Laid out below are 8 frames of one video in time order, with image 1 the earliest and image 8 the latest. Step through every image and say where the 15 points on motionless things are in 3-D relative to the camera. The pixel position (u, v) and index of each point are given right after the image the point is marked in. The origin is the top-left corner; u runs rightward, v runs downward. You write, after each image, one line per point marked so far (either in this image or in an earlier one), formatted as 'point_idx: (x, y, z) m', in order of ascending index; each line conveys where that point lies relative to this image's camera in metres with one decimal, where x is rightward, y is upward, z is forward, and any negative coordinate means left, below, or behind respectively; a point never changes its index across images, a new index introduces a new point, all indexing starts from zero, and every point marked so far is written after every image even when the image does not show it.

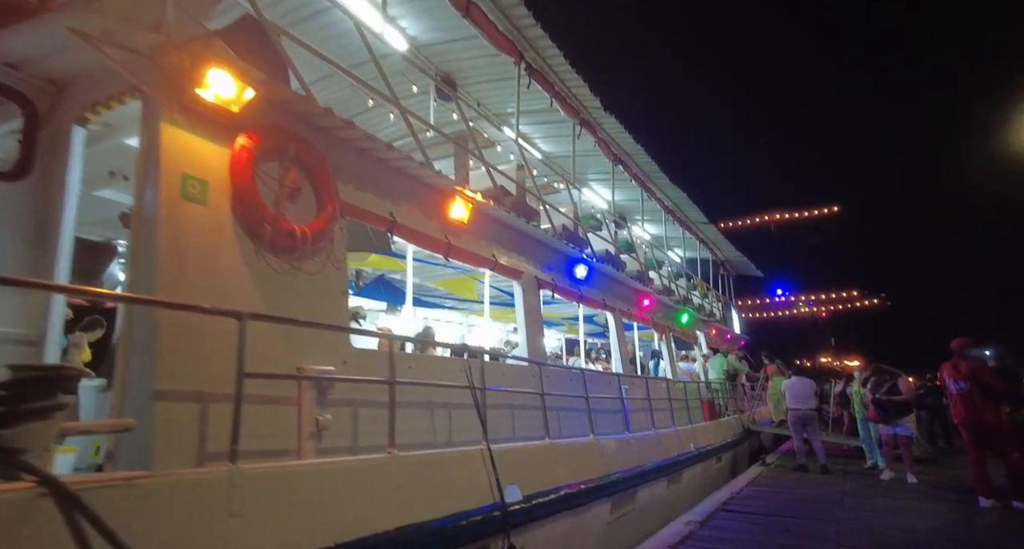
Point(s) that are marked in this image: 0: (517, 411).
0: (+0.1, -1.3, +5.9) m
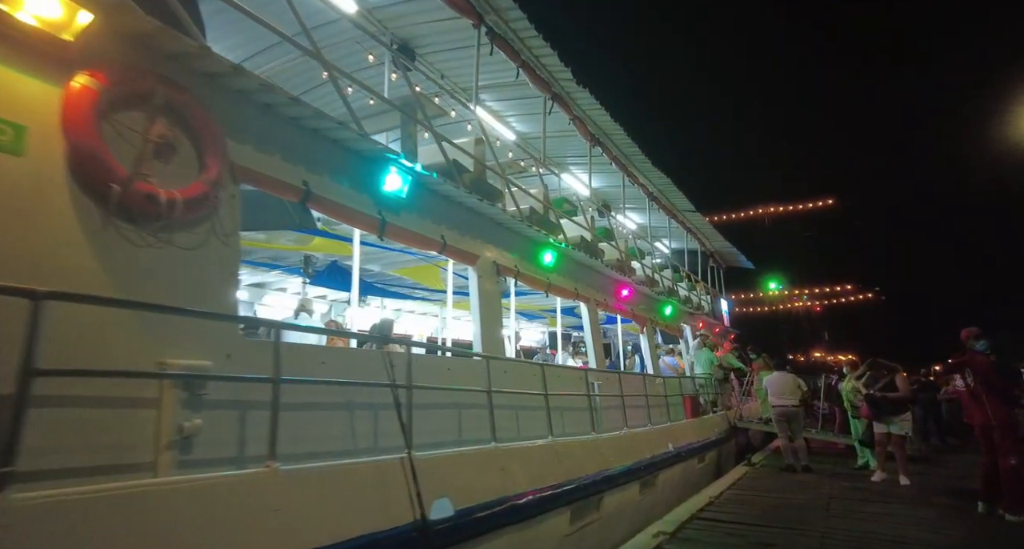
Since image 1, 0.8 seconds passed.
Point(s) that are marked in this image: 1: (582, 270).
0: (-0.4, -1.2, +5.2) m
1: (+1.0, +0.1, +9.2) m
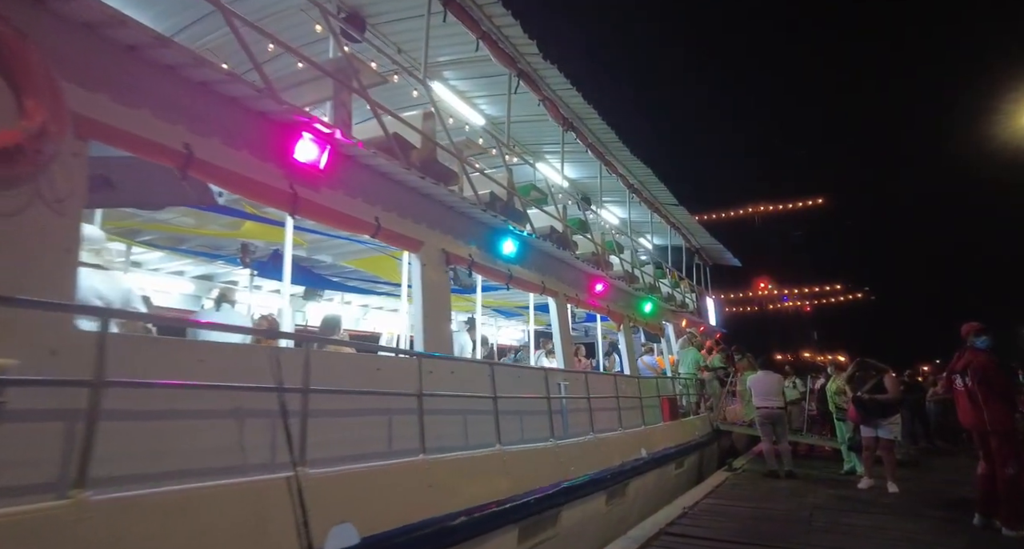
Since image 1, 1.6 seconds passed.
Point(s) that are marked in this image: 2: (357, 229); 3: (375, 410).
0: (-0.9, -1.1, +4.5) m
1: (+0.5, +0.2, +8.5) m
2: (-1.2, +0.4, +4.8) m
3: (-1.0, -1.0, +4.3) m
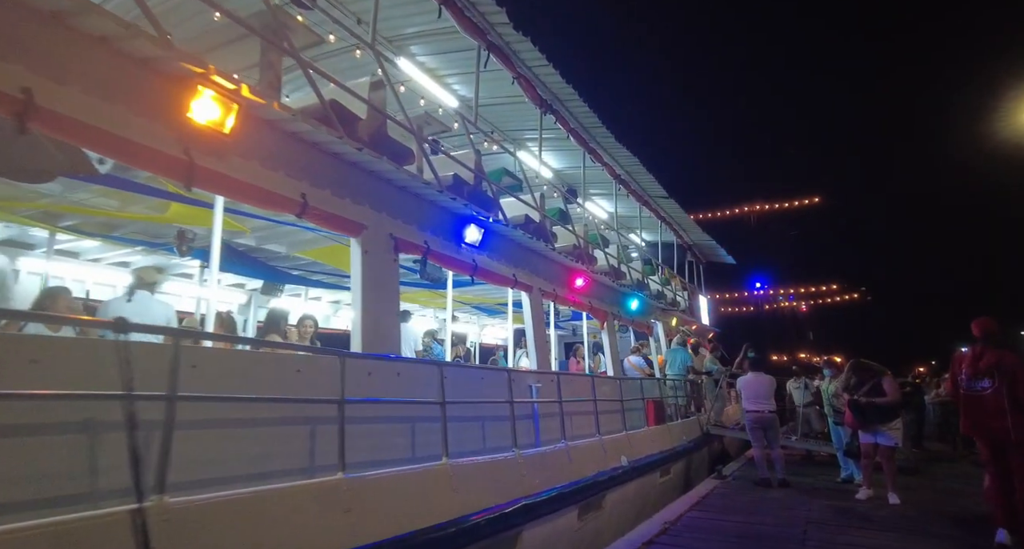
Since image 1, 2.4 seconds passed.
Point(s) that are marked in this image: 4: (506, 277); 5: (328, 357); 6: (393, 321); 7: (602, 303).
0: (-1.2, -1.0, +3.8) m
1: (+0.1, +0.3, +7.8) m
2: (-1.6, +0.5, +4.2) m
3: (-1.3, -0.9, +3.6) m
4: (-0.1, 0.0, +7.2) m
5: (-1.2, -0.6, +4.1) m
6: (-1.0, -0.4, +5.1) m
7: (+1.6, -0.5, +10.7) m
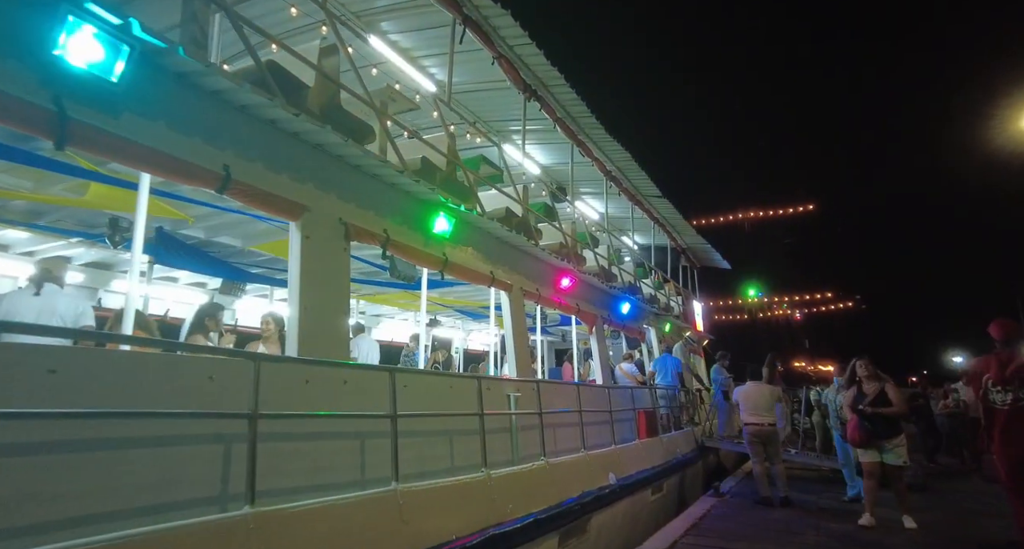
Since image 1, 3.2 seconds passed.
0: (-1.5, -0.9, +3.1) m
1: (-0.1, +0.3, +7.1) m
2: (-1.8, +0.6, +3.4) m
3: (-1.6, -0.8, +2.9) m
4: (-0.3, 0.0, +6.5) m
5: (-1.4, -0.5, +3.4) m
6: (-1.2, -0.3, +4.4) m
7: (+1.3, -0.5, +9.9) m
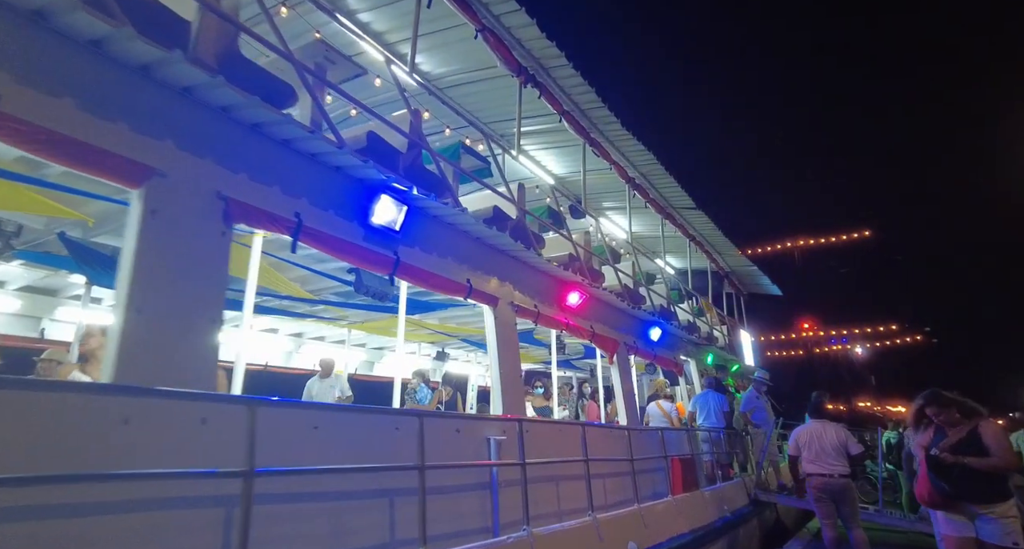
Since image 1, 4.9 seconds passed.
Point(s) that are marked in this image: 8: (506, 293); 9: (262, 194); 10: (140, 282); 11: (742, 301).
0: (-1.9, -0.8, +1.8) m
1: (-0.2, +0.2, +5.7) m
2: (-2.2, +0.6, +2.2) m
3: (-2.0, -0.6, +1.6) m
4: (-0.5, -0.1, +5.1) m
5: (-1.8, -0.4, +2.0) m
6: (-1.5, -0.3, +3.1) m
7: (+1.4, -0.8, +8.4) m
8: (0.0, -0.2, +5.9) m
9: (-1.4, +0.5, +3.5) m
10: (-1.7, 0.0, +2.9) m
11: (+7.1, -0.8, +18.7) m
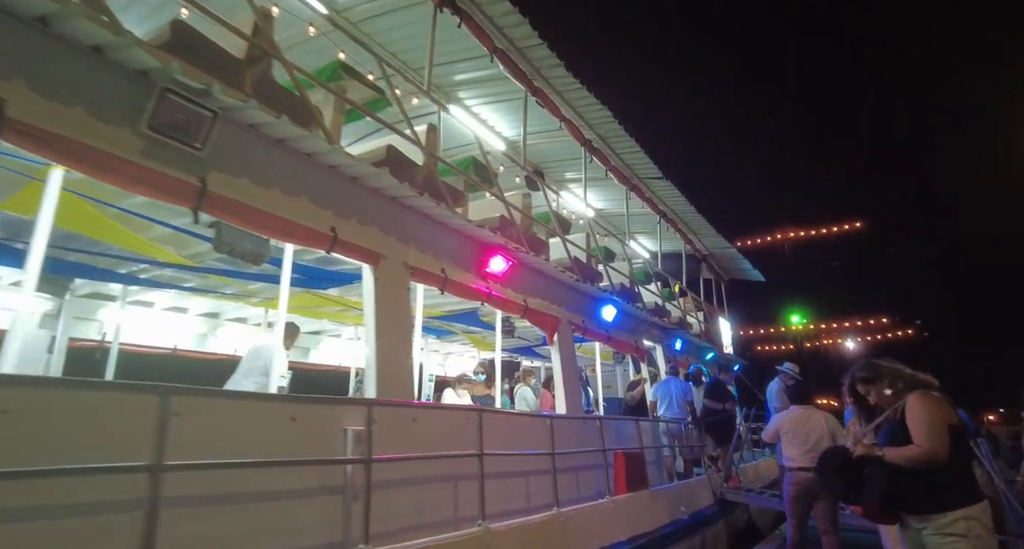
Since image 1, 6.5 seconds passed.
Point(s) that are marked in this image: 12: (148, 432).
0: (-2.7, -0.4, +0.6) m
1: (-1.1, +0.6, +4.6) m
2: (-3.0, +1.0, +1.1) m
3: (-2.8, -0.3, +0.4) m
4: (-1.3, +0.3, +4.0) m
5: (-2.6, 0.0, +0.9) m
6: (-2.4, +0.1, +1.9) m
7: (+0.5, -0.4, +7.3) m
8: (-0.9, +0.2, +4.8) m
9: (-2.3, +0.8, +2.4) m
10: (-2.5, +0.3, +1.7) m
11: (+6.1, -0.4, +17.6) m
12: (-1.6, -0.7, +2.6) m
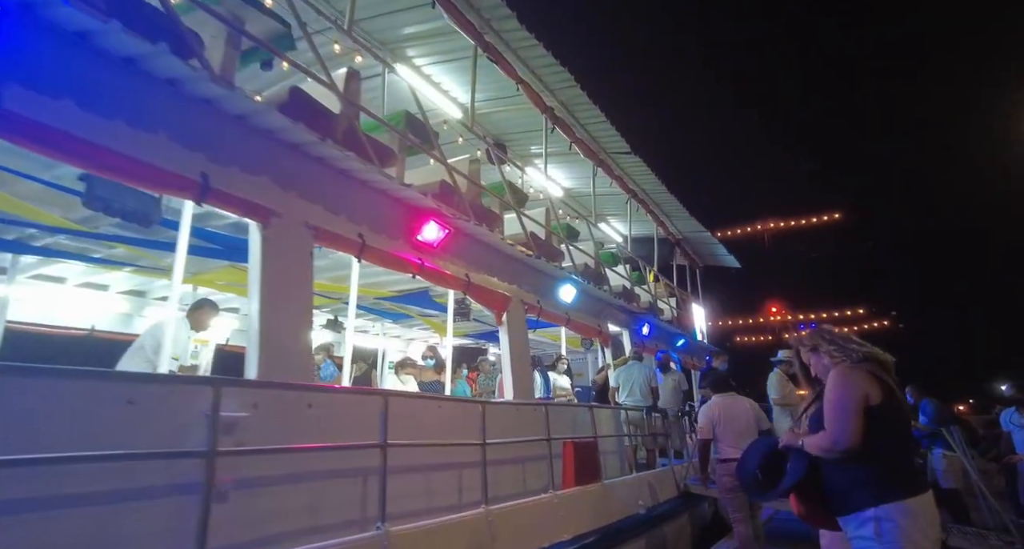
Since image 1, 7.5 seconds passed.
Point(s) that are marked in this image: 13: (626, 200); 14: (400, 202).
0: (-3.1, -0.2, -0.1) m
1: (-1.6, +0.8, +3.9) m
2: (-3.4, +1.2, +0.3) m
3: (-3.2, -0.1, -0.3) m
4: (-1.8, +0.6, +3.2) m
5: (-3.1, +0.2, +0.1) m
6: (-2.8, +0.3, +1.2) m
7: (-0.1, -0.1, +6.6) m
8: (-1.4, +0.4, +4.1) m
9: (-2.7, +1.1, +1.6) m
10: (-3.0, +0.6, +1.0) m
11: (+5.2, 0.0, +17.1) m
12: (-2.1, -0.4, +1.9) m
13: (+2.4, +1.5, +12.4) m
14: (-0.9, +0.6, +5.1) m
